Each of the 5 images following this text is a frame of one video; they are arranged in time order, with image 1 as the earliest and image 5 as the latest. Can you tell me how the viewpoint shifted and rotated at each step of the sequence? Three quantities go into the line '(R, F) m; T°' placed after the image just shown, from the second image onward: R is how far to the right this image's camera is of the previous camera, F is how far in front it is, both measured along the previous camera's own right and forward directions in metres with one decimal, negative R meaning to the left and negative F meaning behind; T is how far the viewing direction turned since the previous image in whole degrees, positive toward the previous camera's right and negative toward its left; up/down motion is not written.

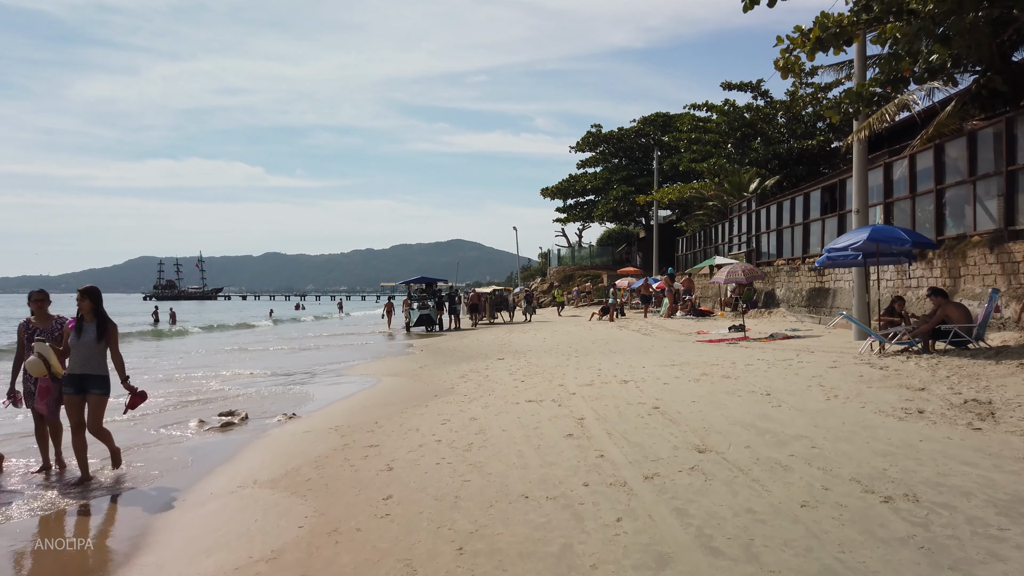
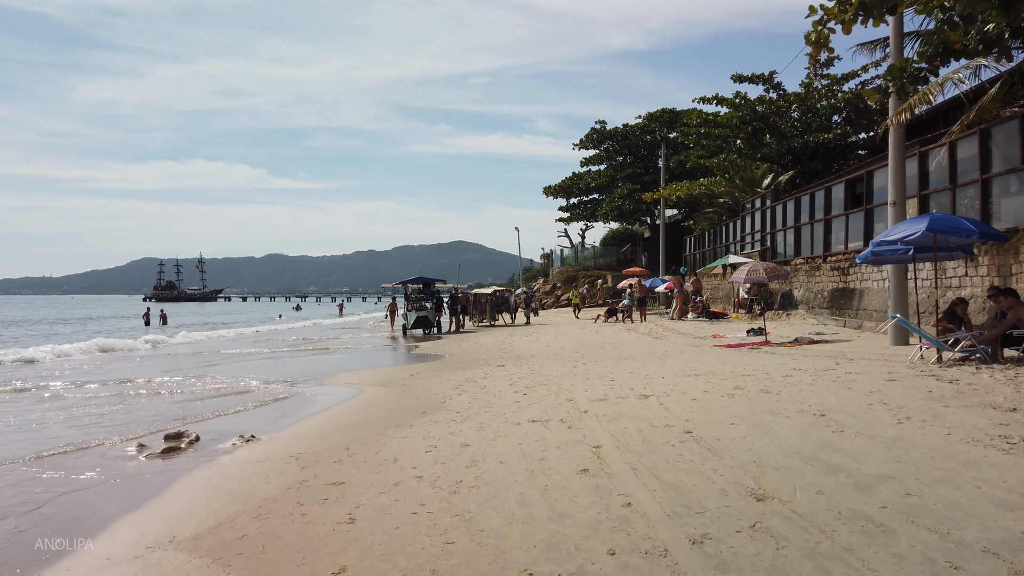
(0.0, +1.3) m; 0°
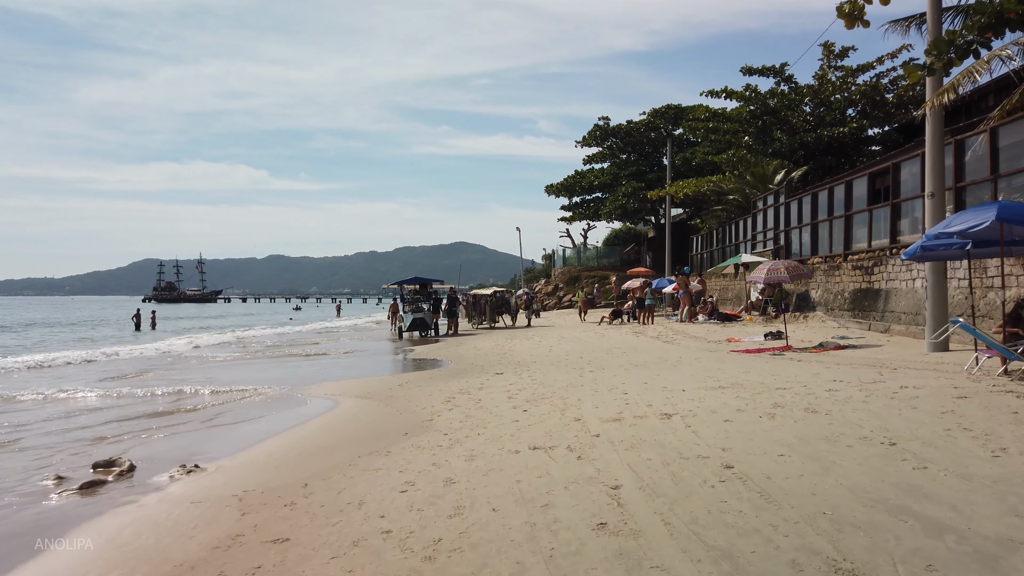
(0.0, +1.2) m; 0°
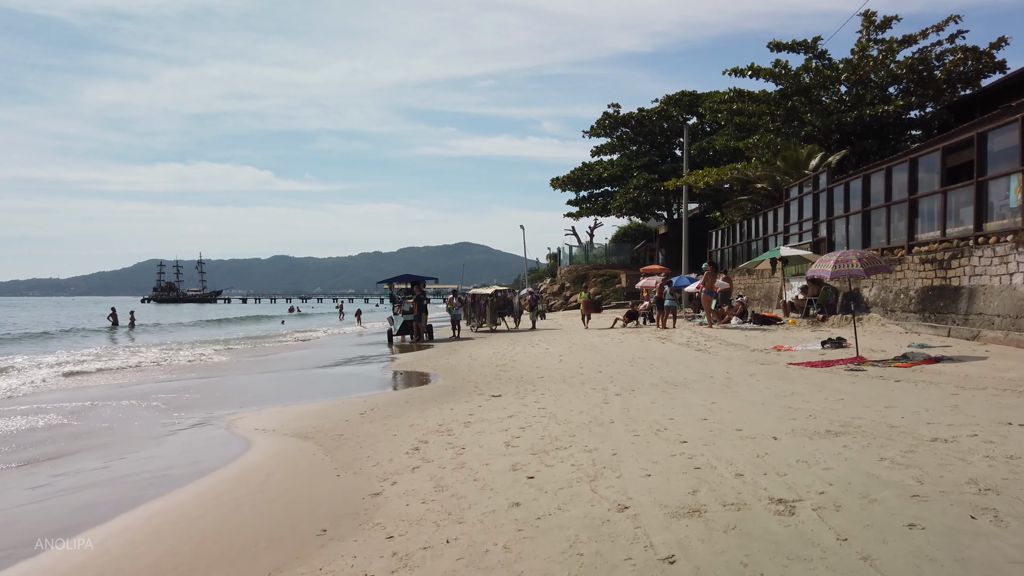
(+0.1, +2.8) m; 0°
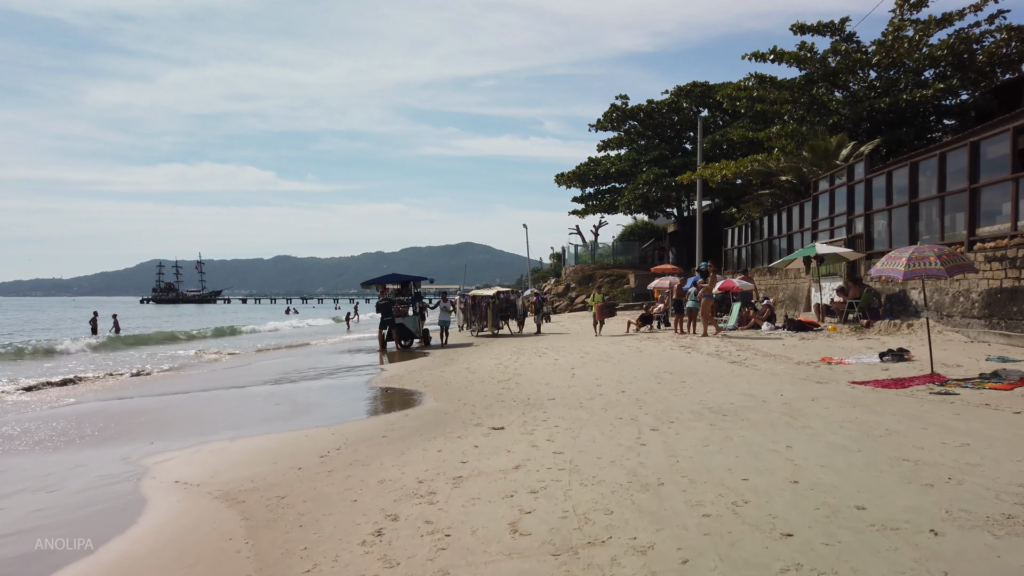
(0.0, +1.9) m; 0°
